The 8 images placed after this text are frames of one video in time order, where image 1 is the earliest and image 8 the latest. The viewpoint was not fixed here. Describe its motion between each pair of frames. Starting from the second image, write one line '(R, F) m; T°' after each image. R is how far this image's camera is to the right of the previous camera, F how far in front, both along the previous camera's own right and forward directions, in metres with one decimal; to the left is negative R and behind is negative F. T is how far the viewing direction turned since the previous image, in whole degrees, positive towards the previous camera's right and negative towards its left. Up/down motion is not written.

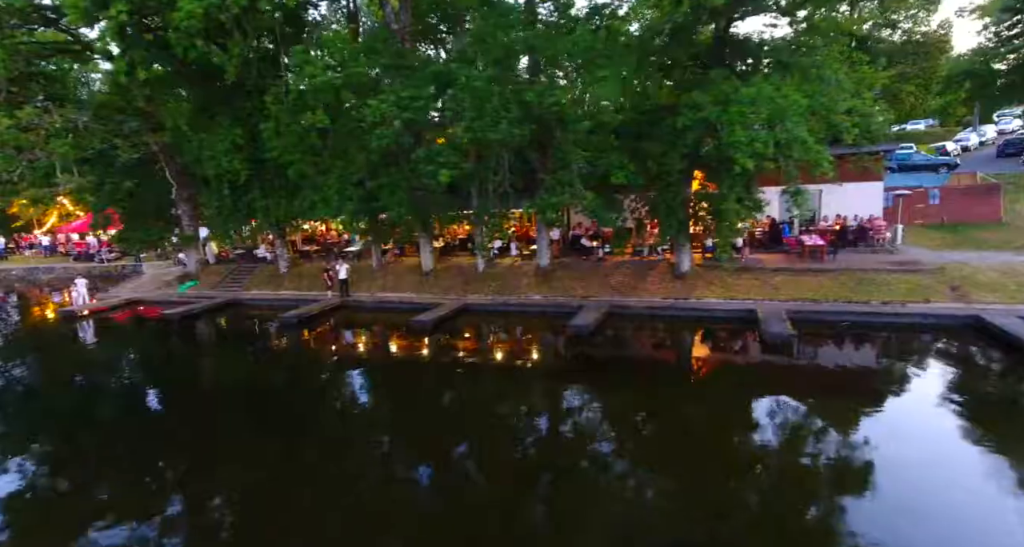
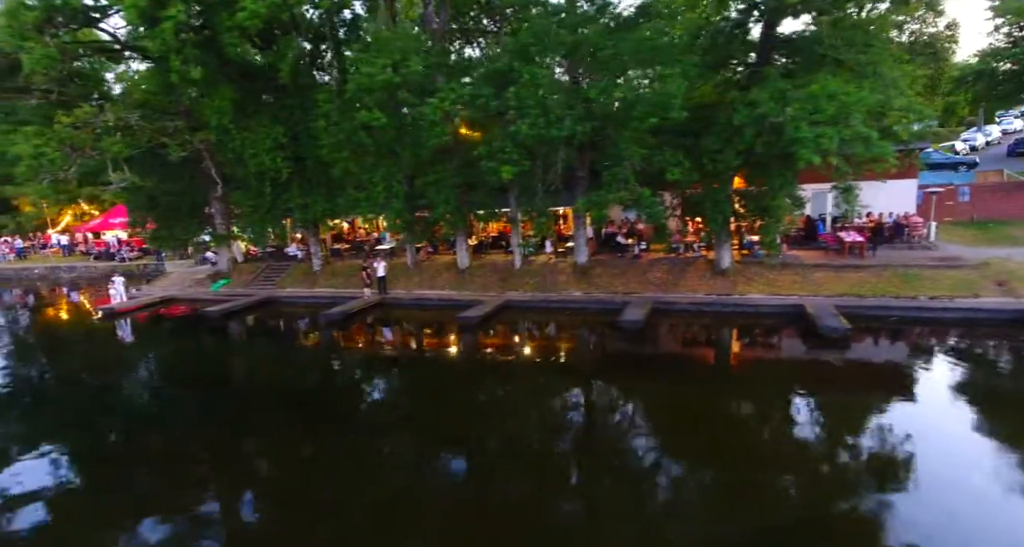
(-1.6, -0.2) m; 0°
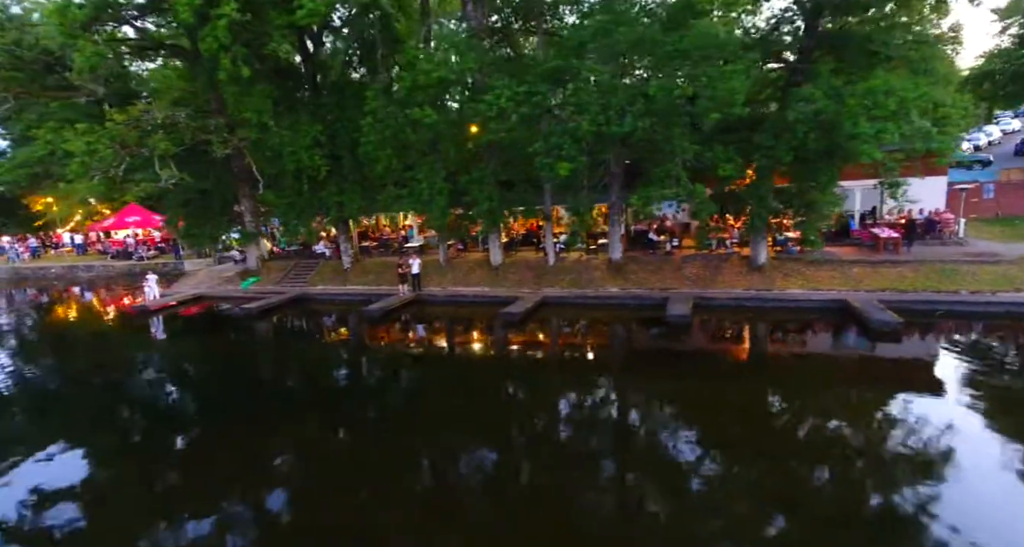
(-1.6, -0.1) m; 0°
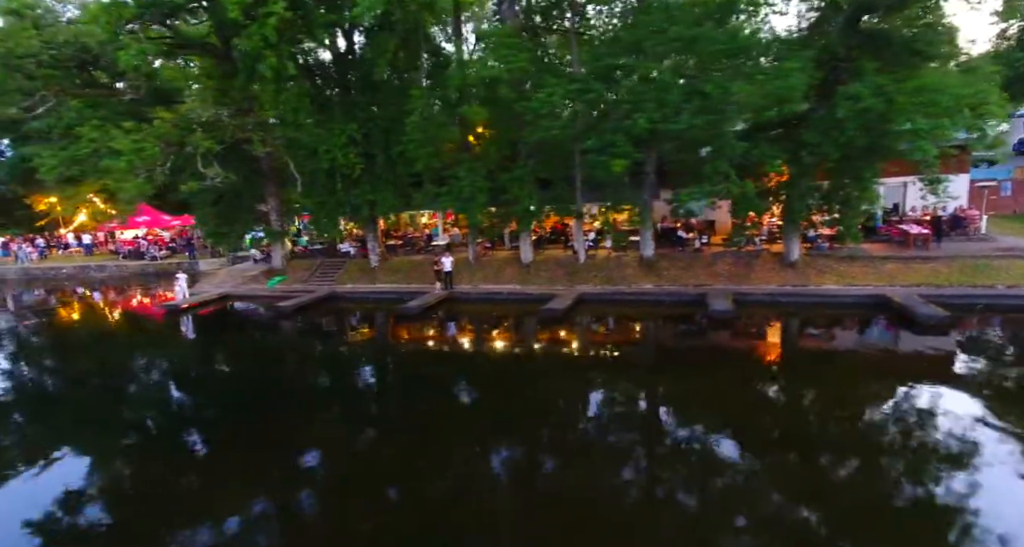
(-1.7, -0.1) m; +1°
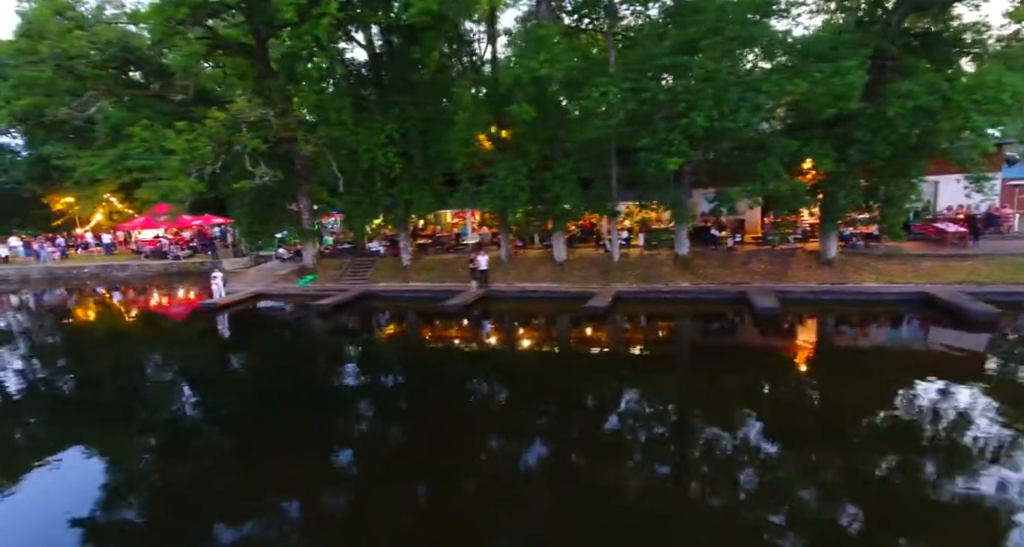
(-1.5, -0.1) m; 0°
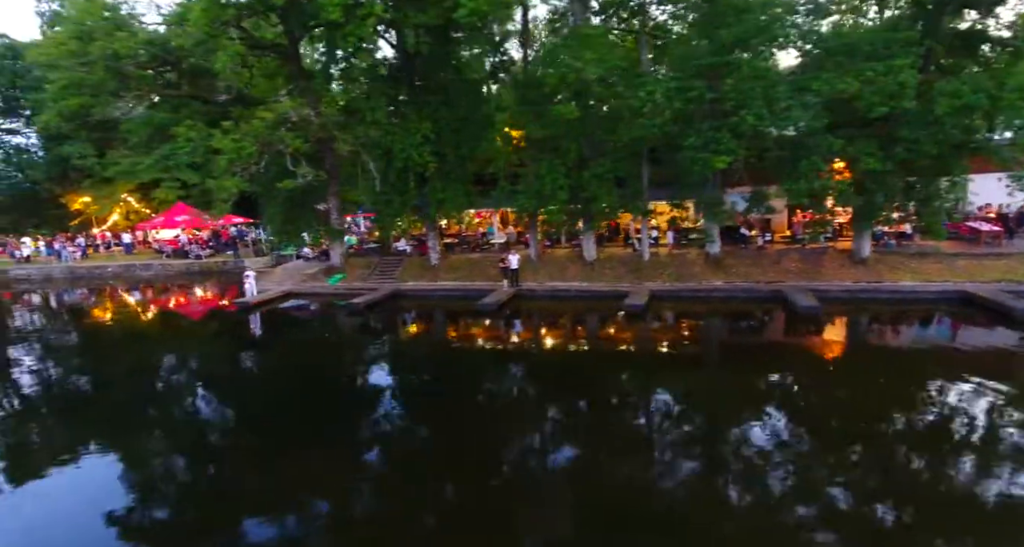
(-1.3, -0.1) m; 0°
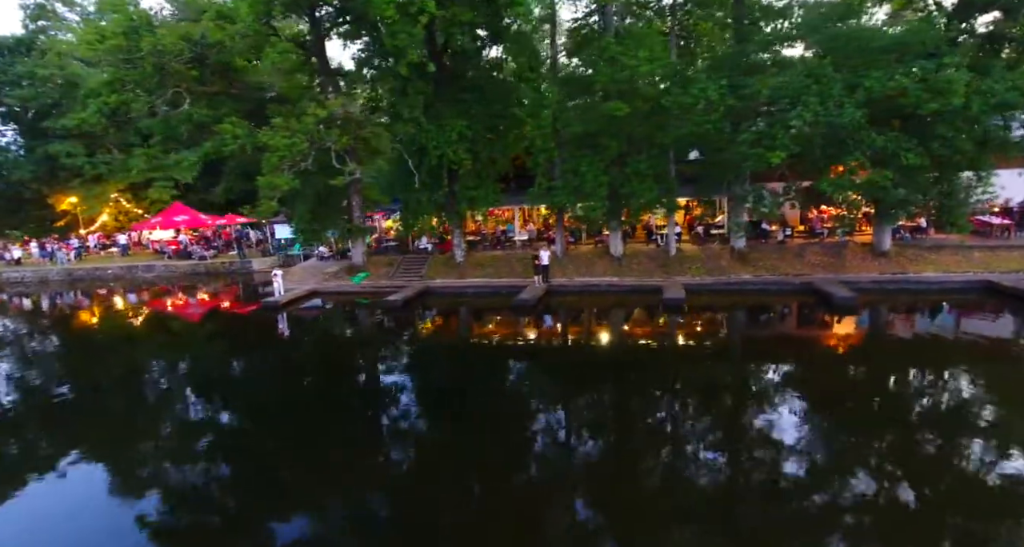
(-2.2, -0.1) m; +2°
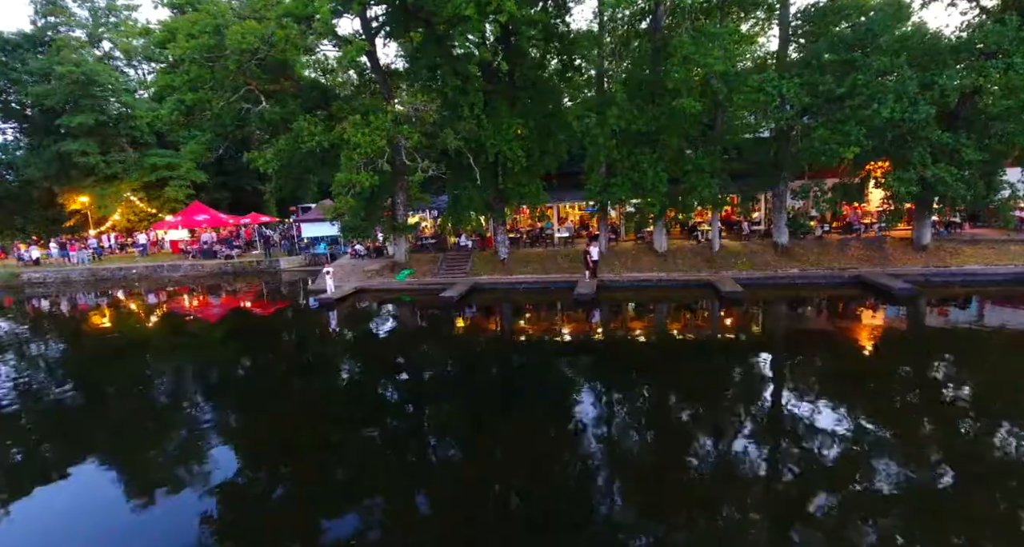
(-2.7, -0.3) m; +1°
